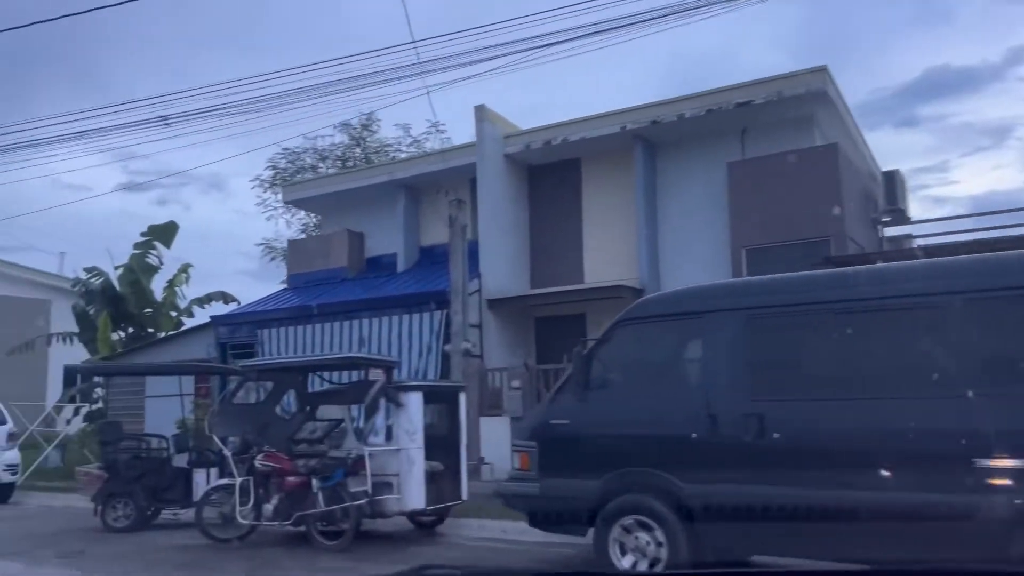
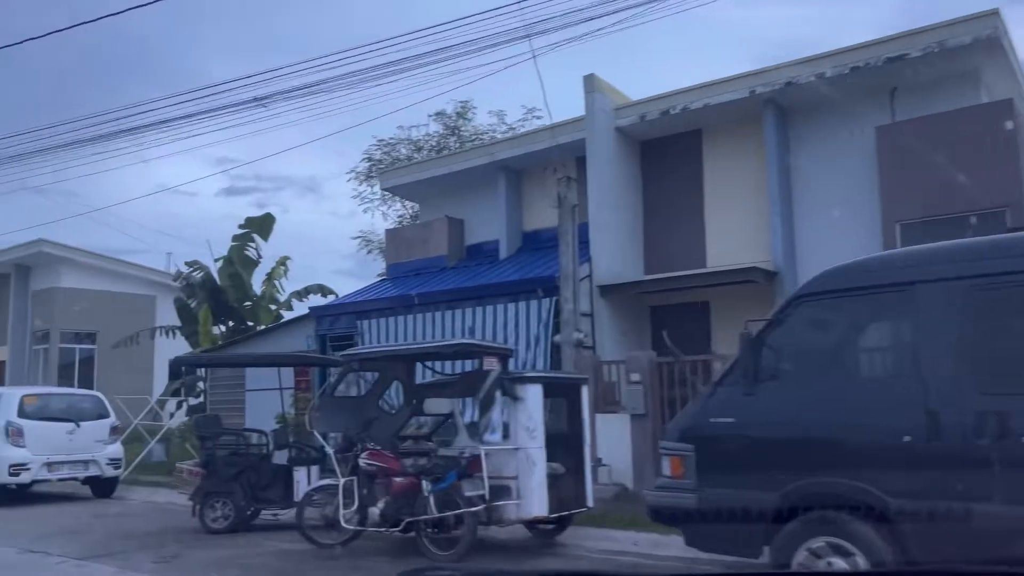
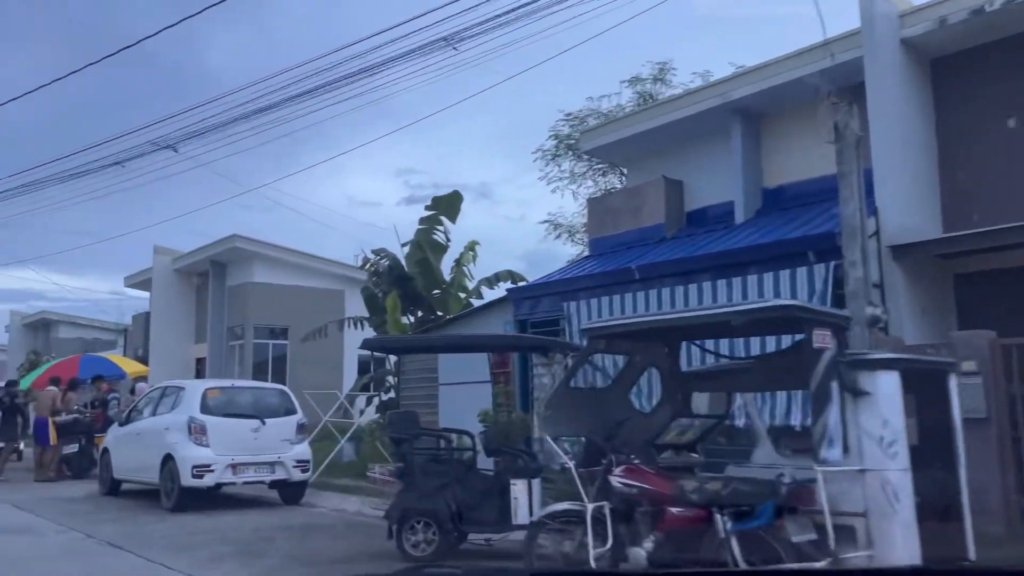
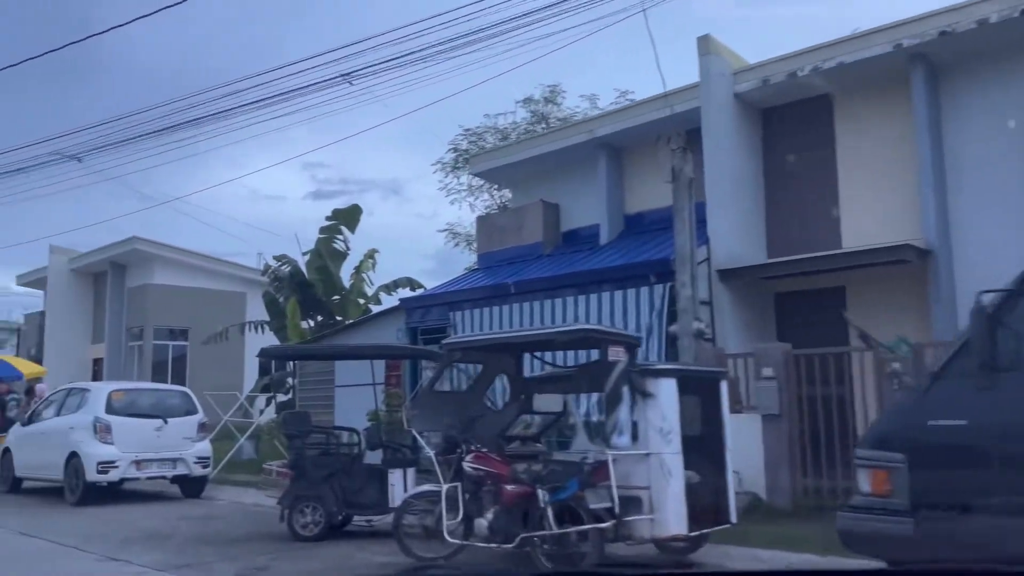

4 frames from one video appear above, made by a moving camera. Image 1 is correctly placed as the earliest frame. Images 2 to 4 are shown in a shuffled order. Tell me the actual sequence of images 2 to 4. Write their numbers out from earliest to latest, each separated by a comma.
2, 4, 3
